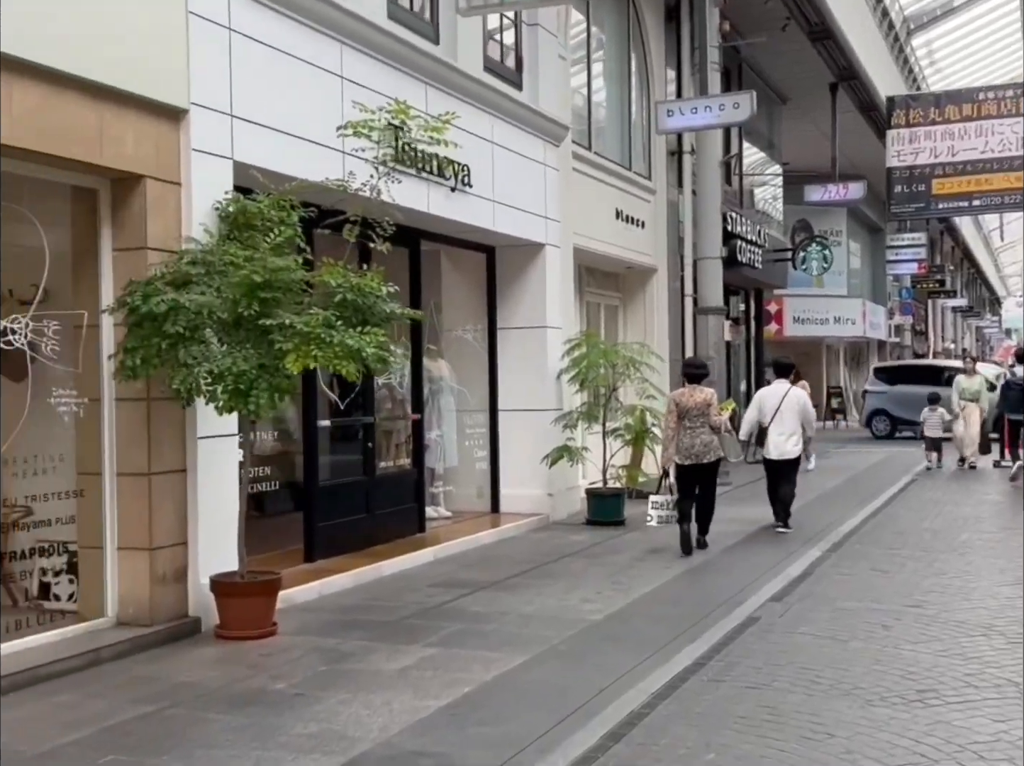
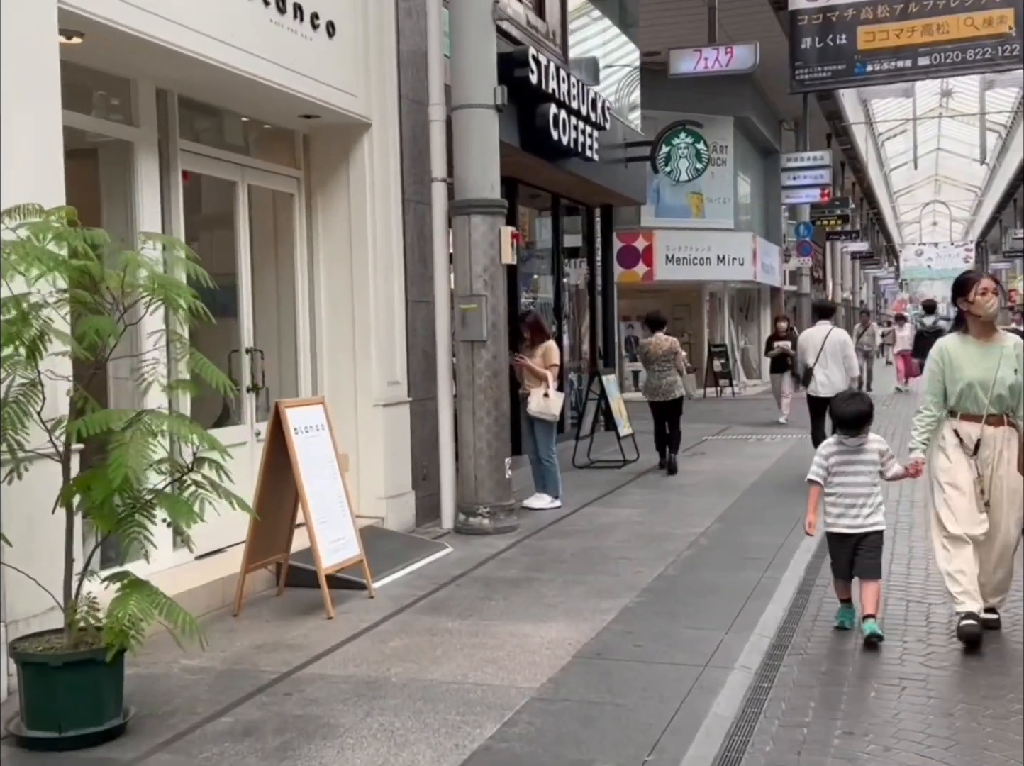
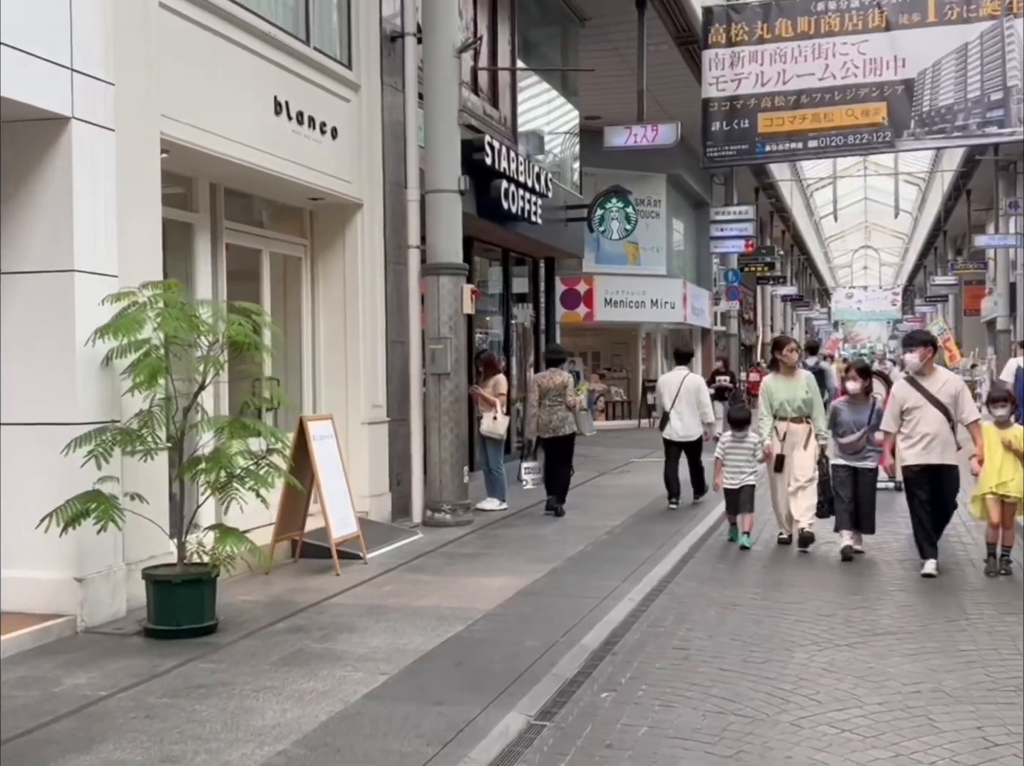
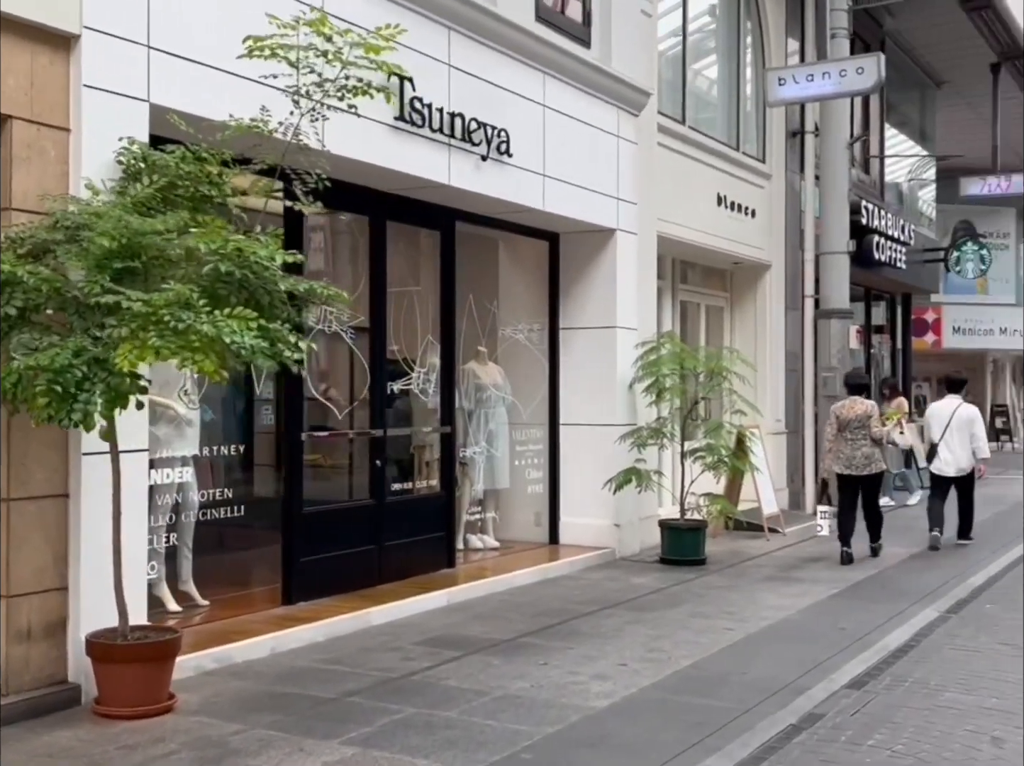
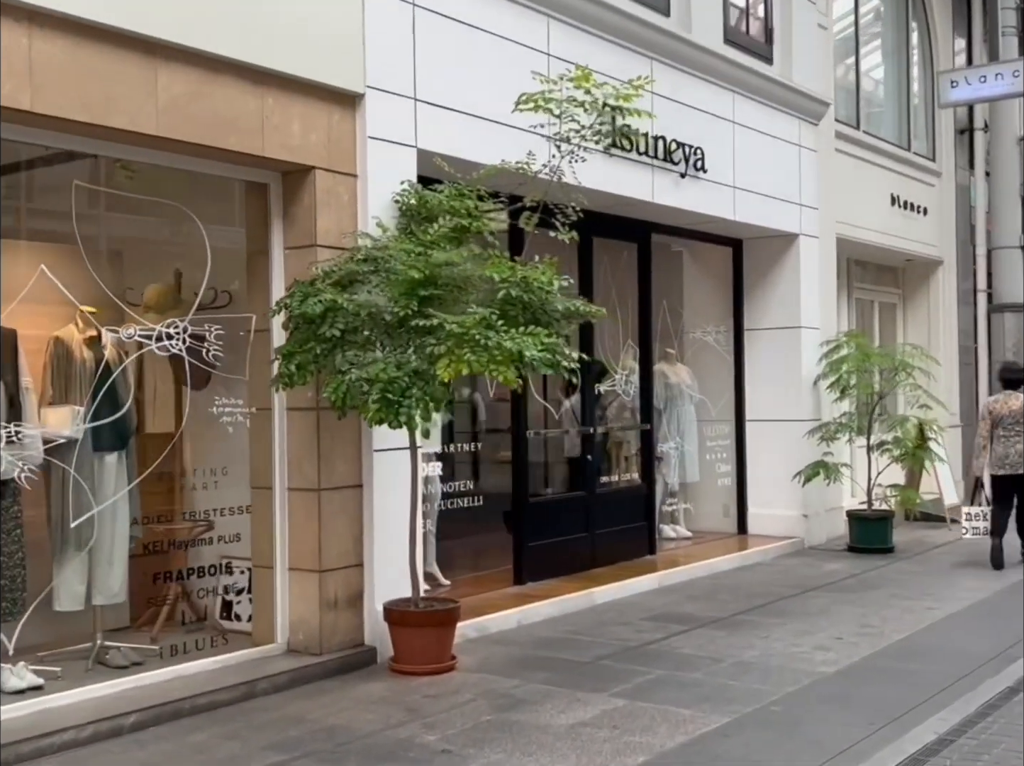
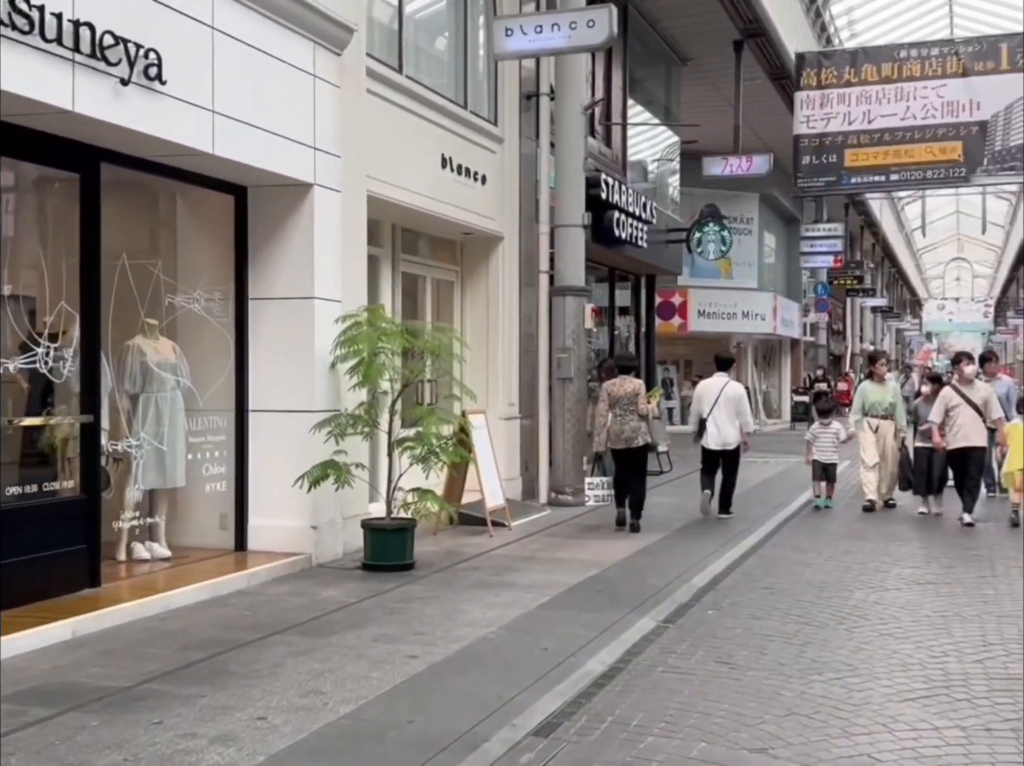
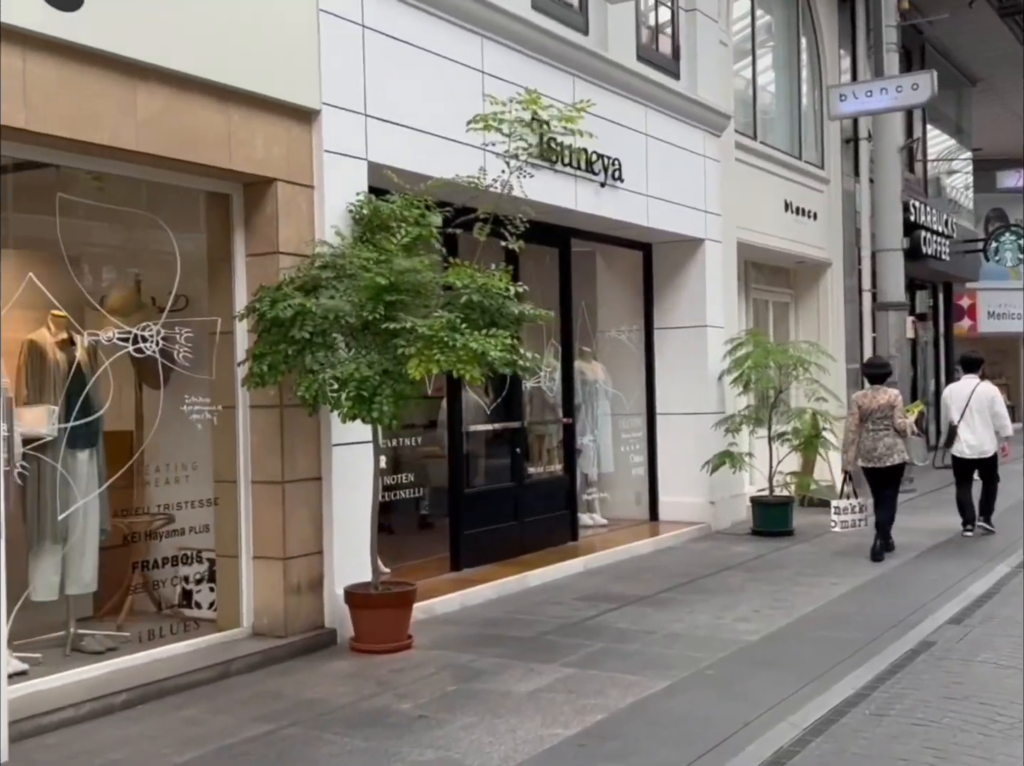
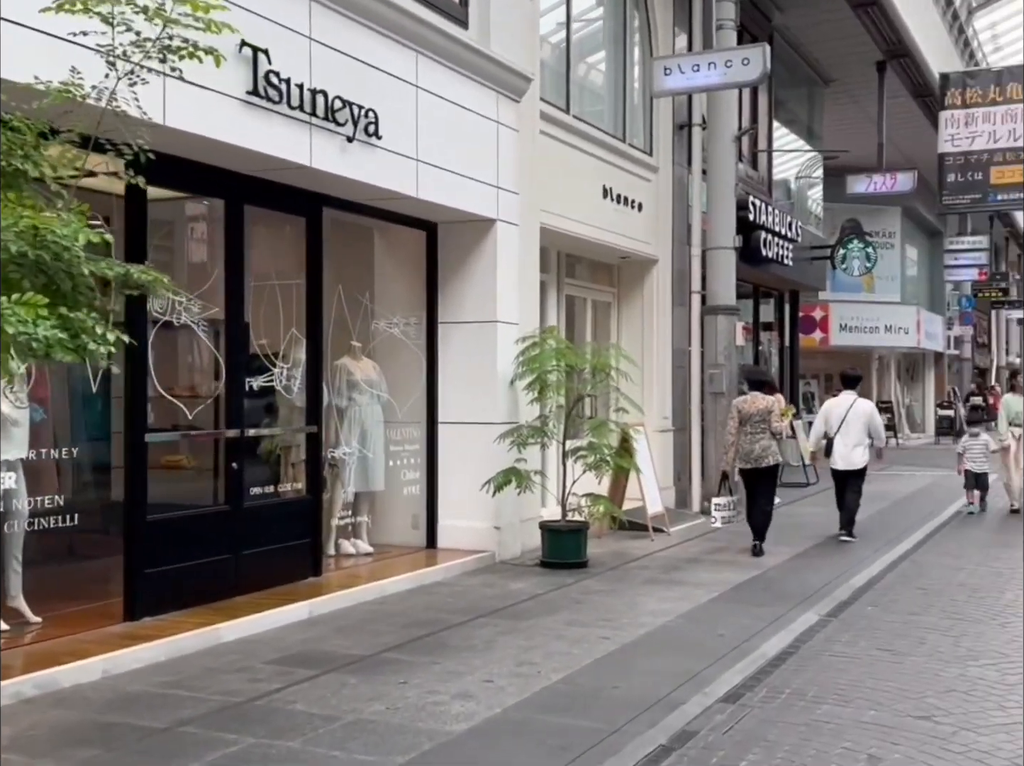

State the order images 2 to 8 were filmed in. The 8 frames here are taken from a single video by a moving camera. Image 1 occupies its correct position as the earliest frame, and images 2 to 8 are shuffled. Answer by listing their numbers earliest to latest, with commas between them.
7, 5, 4, 8, 6, 3, 2
